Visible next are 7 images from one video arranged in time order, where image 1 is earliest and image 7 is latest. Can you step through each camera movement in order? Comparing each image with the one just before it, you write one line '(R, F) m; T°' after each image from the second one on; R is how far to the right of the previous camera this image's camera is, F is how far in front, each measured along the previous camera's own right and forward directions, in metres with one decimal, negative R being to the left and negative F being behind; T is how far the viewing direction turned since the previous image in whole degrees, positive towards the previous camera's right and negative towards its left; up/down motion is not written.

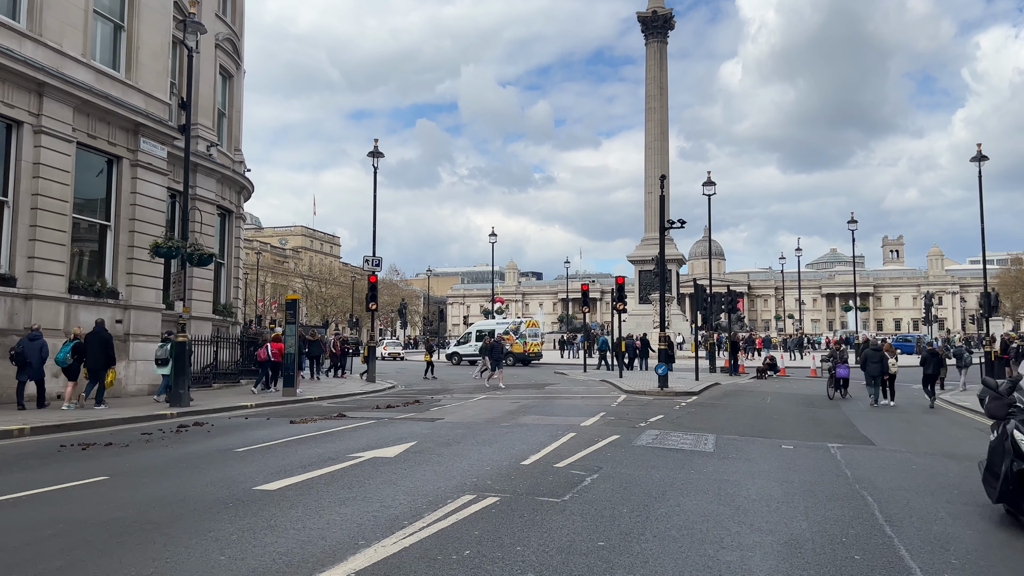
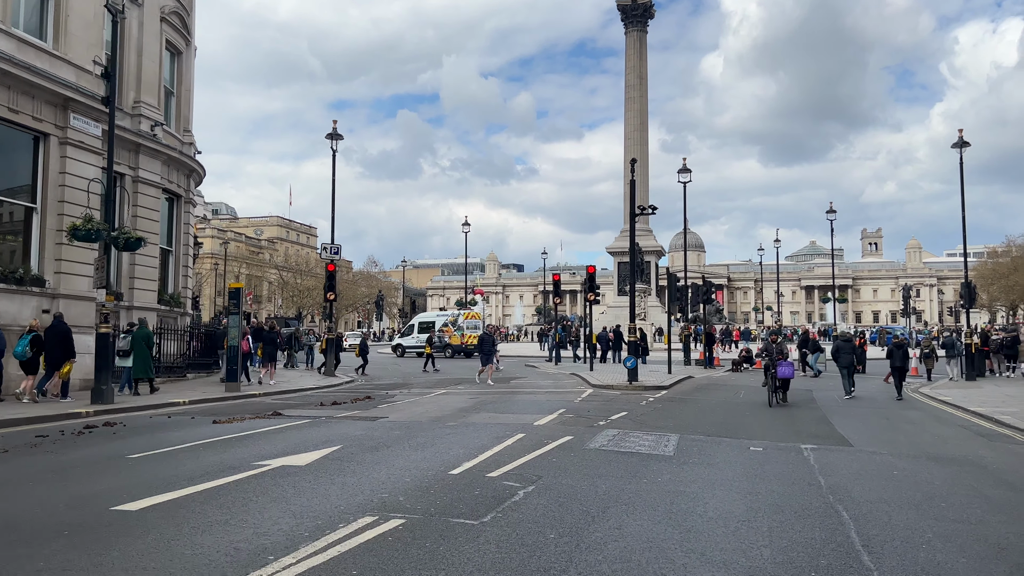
(+0.5, +1.1) m; +1°
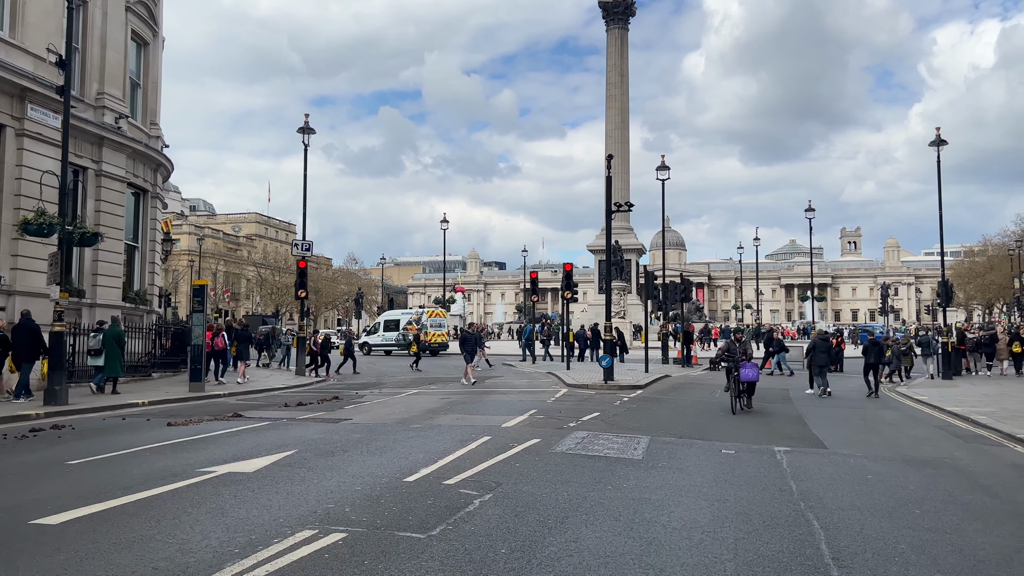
(+0.2, +0.4) m; +1°
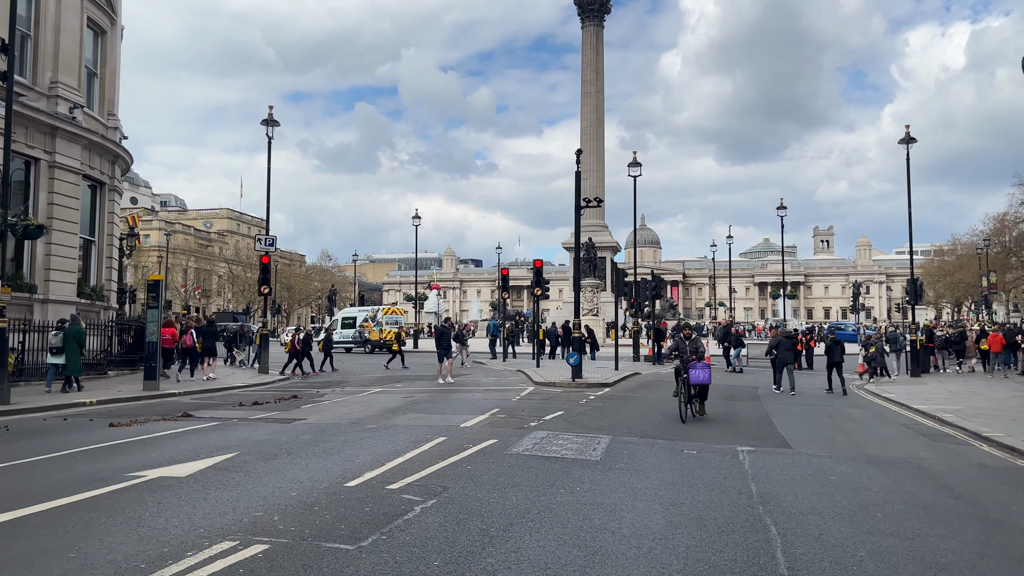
(+0.2, +0.3) m; +2°
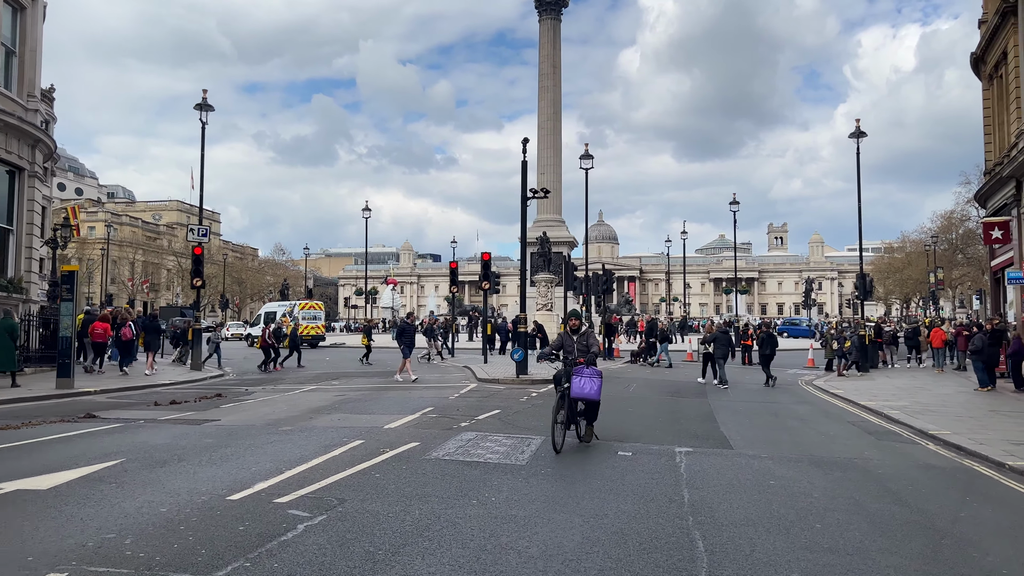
(+0.4, +0.7) m; +3°
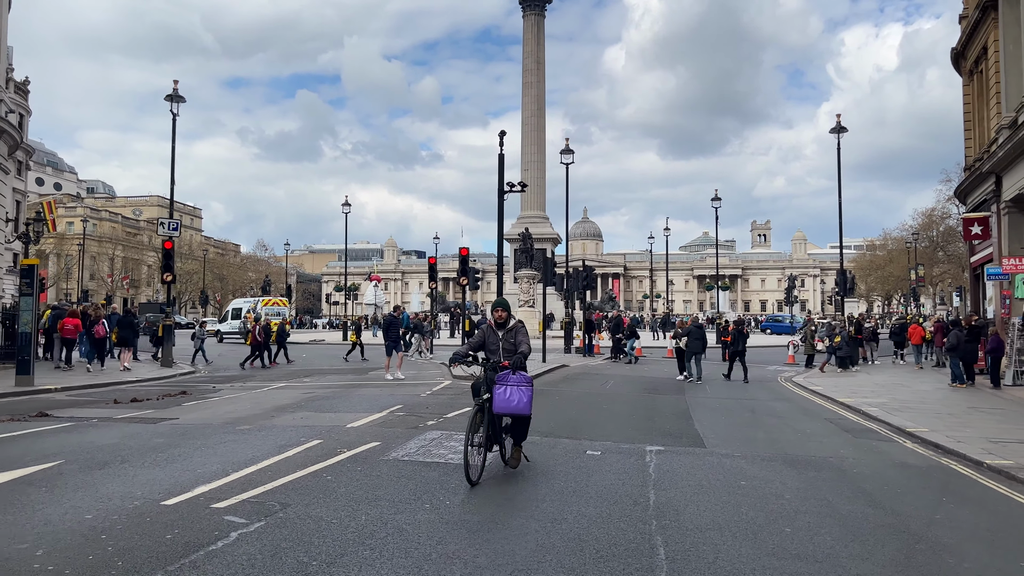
(+0.2, +0.3) m; +1°
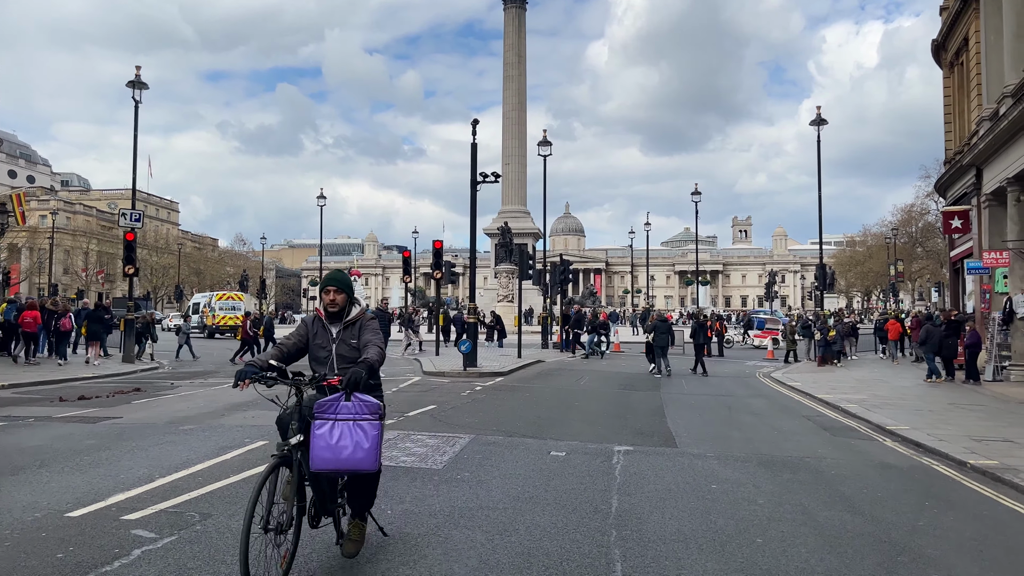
(+0.2, +0.5) m; +1°
